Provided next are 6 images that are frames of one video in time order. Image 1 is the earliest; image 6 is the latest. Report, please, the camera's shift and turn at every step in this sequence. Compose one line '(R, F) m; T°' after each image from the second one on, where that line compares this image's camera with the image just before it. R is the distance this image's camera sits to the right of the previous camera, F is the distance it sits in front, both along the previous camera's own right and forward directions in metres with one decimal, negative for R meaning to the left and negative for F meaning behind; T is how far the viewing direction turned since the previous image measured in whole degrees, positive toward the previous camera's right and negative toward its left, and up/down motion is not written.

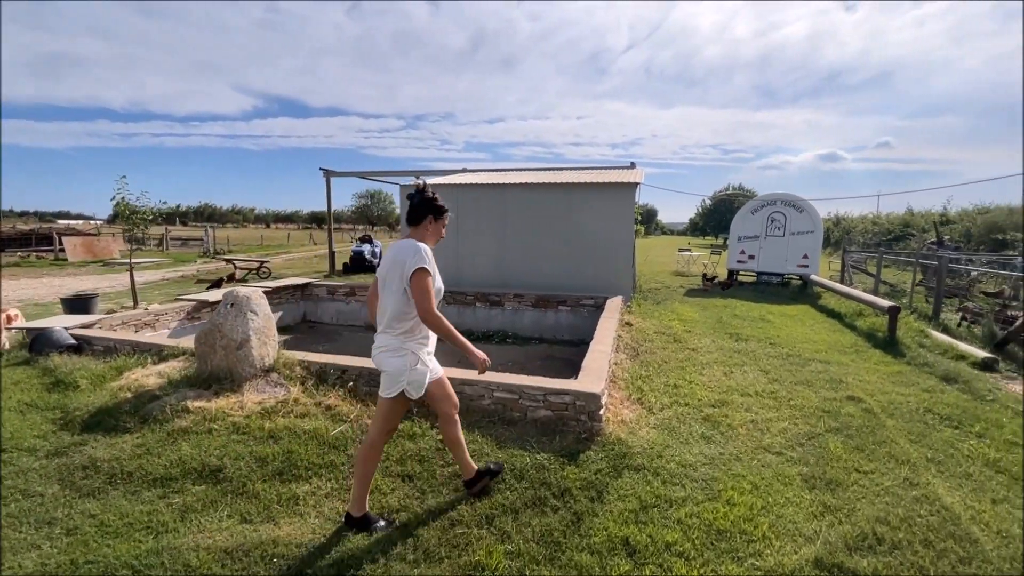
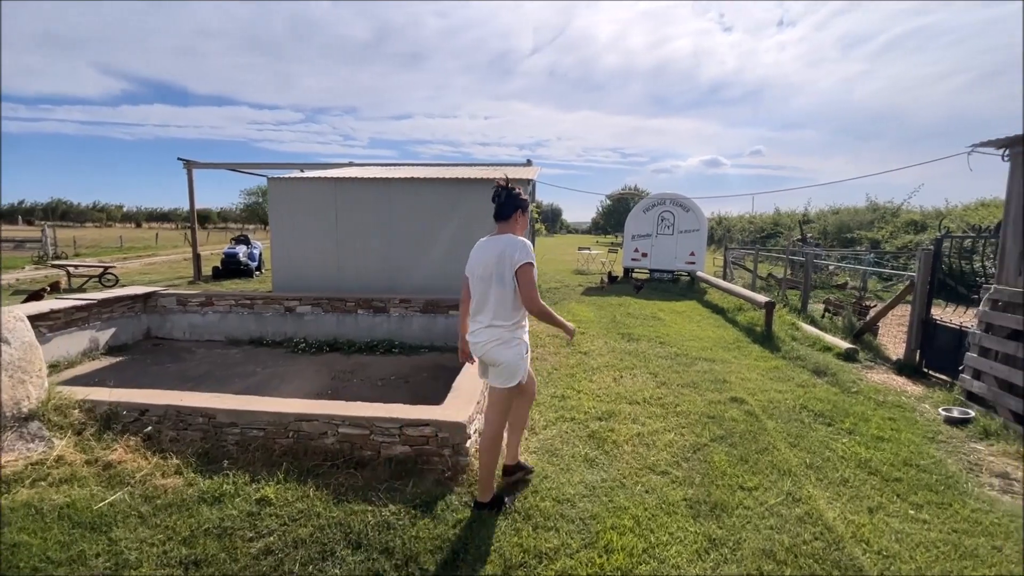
(+0.4, +0.6) m; +11°
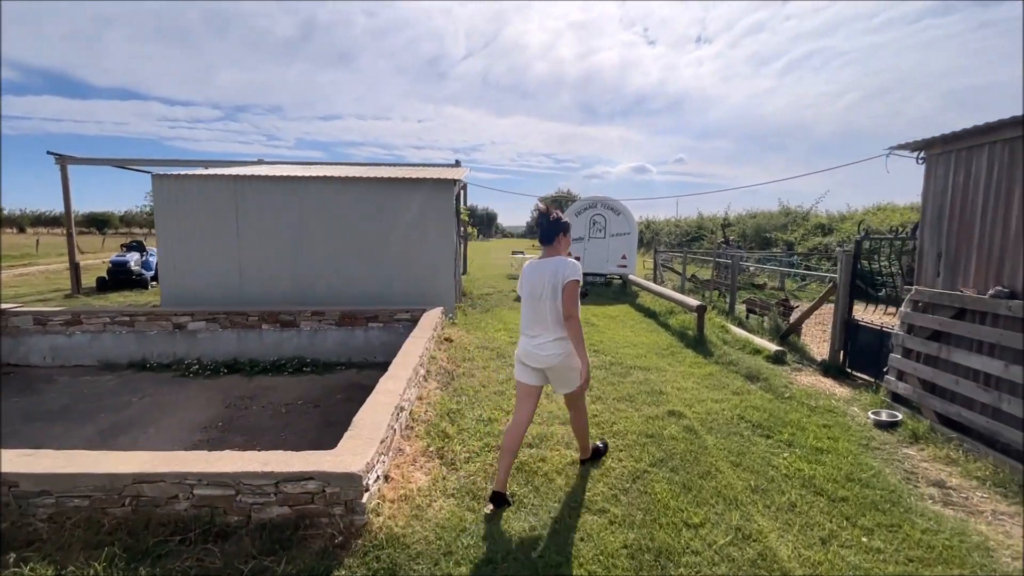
(+0.2, +0.5) m; +7°
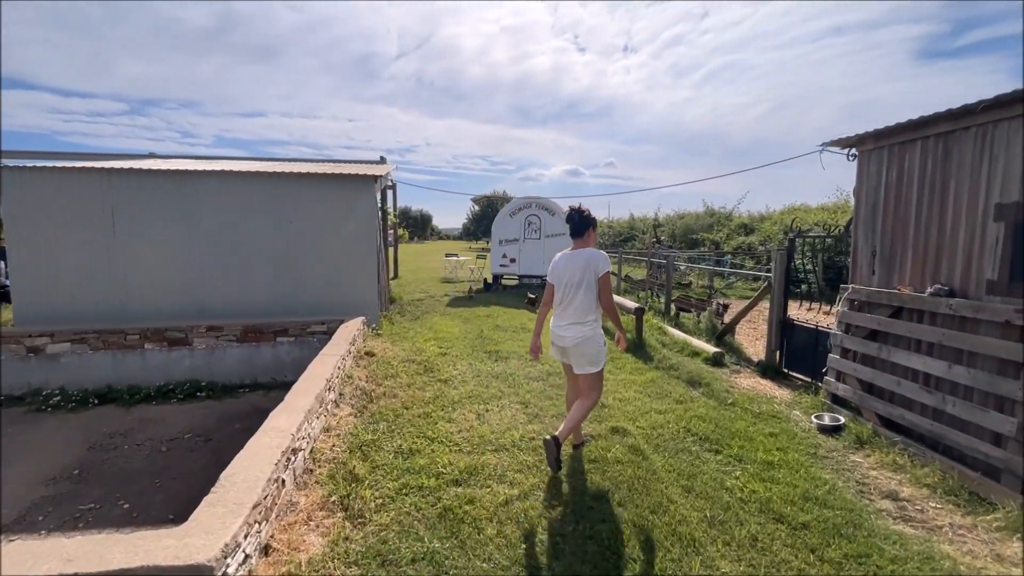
(+0.1, +0.6) m; +7°
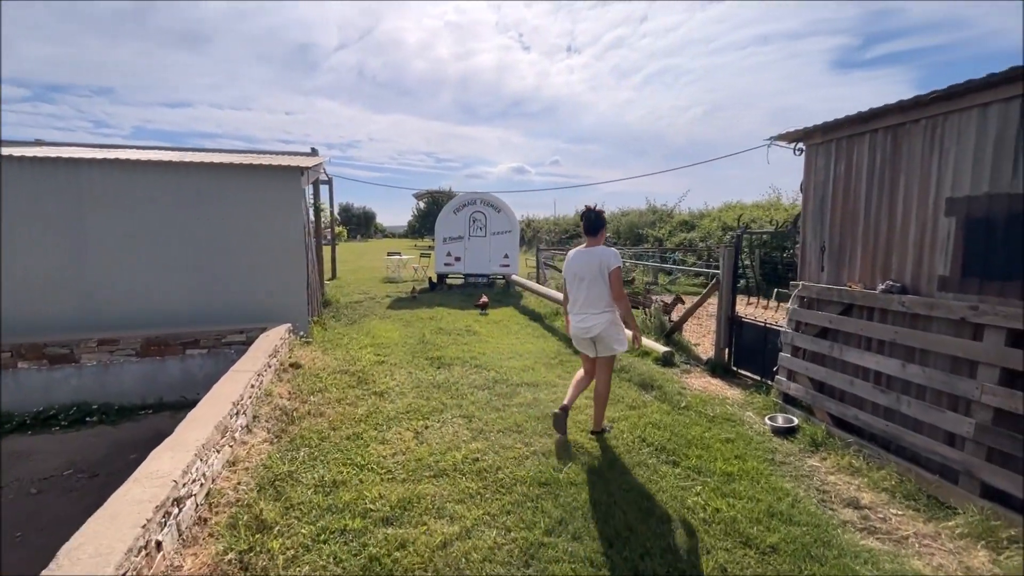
(+0.1, +0.4) m; +6°
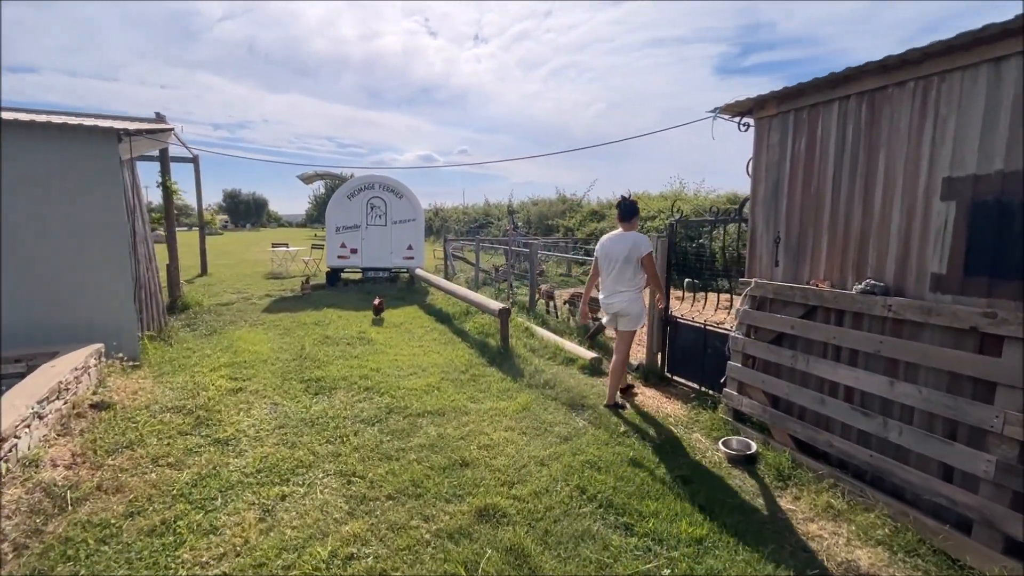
(+0.1, +1.1) m; +11°
